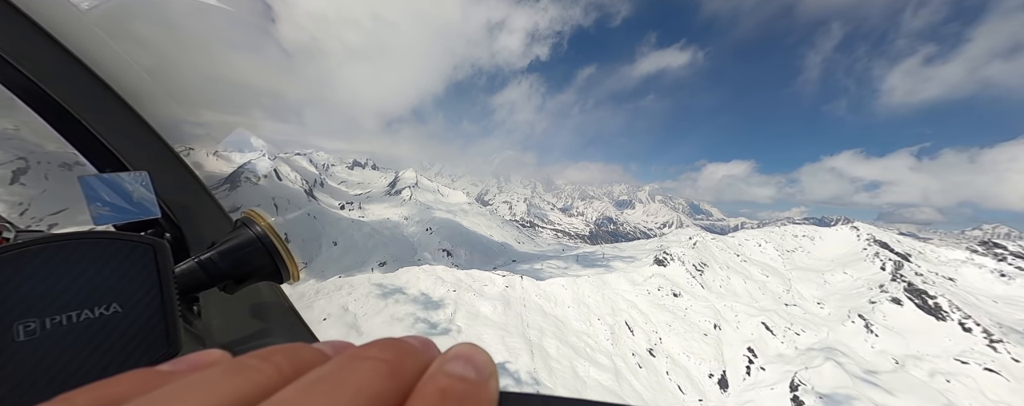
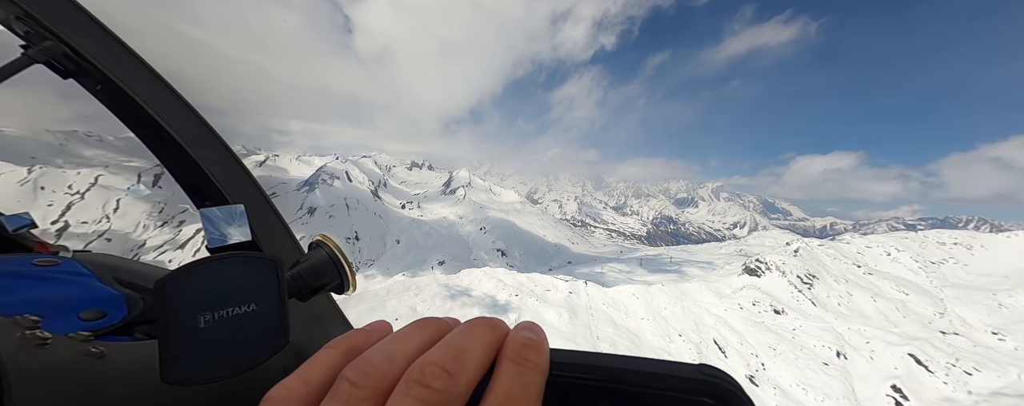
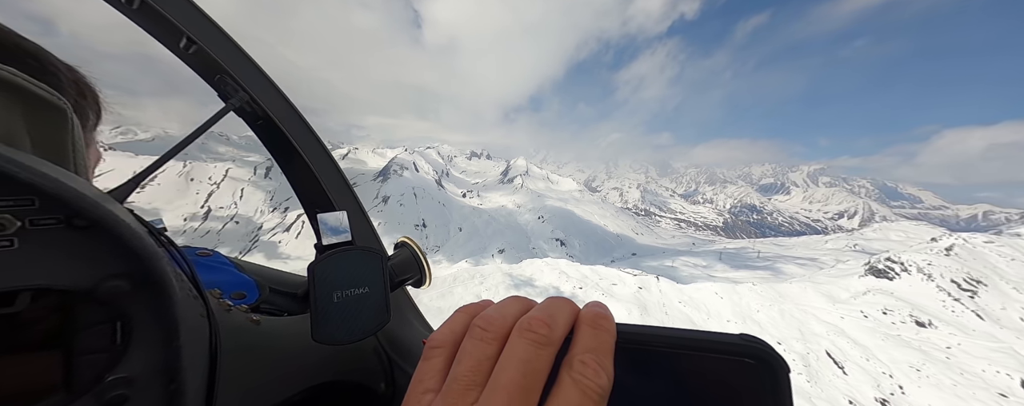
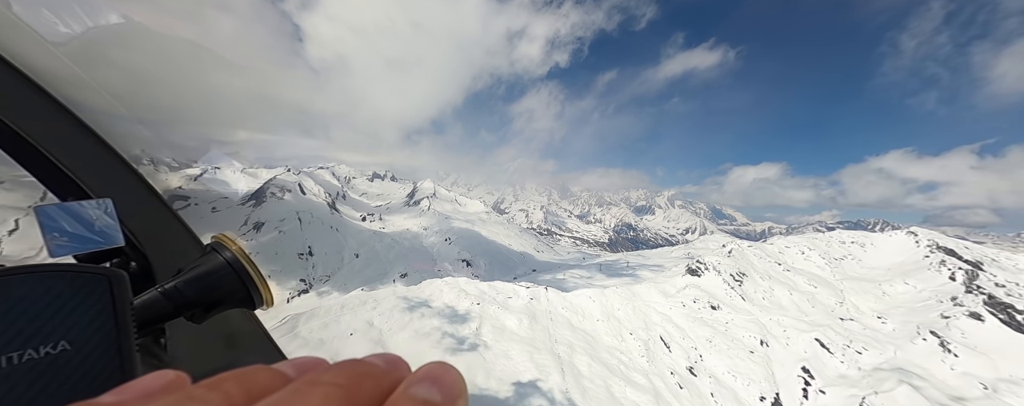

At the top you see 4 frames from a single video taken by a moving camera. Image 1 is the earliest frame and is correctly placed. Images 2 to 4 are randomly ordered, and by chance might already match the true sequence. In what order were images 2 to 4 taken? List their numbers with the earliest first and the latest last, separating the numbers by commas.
4, 2, 3
